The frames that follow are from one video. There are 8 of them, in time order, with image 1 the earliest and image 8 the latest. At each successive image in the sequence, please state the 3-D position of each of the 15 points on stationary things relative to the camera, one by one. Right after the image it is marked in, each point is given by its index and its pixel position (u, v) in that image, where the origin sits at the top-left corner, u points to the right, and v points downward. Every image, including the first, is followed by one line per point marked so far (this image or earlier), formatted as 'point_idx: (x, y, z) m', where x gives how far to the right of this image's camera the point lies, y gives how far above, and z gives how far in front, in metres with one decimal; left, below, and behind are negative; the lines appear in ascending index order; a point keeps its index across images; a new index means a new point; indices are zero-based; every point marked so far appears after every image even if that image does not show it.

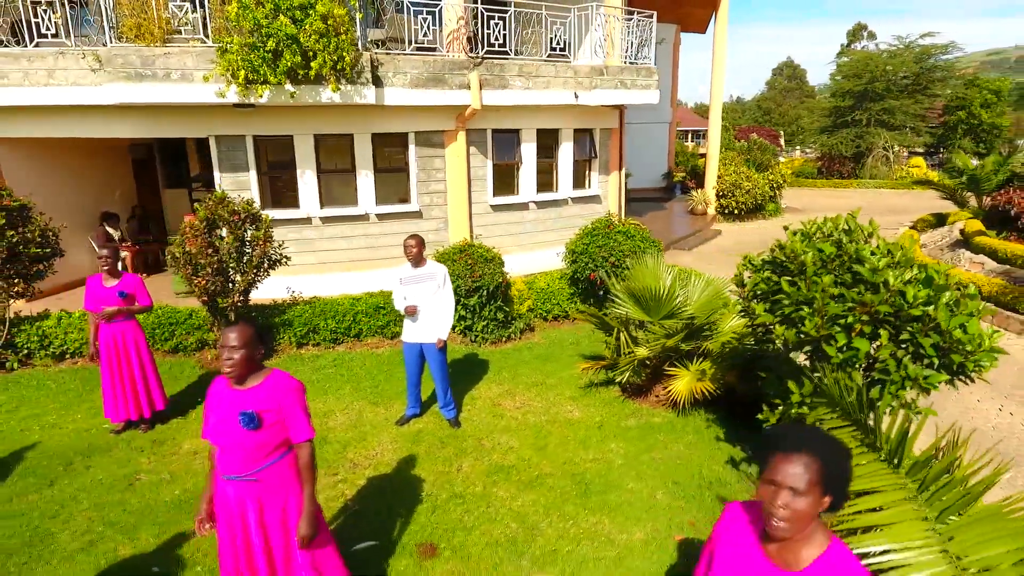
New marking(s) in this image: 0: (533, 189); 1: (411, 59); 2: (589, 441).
0: (+0.4, +2.0, +12.4) m
1: (-1.7, +3.7, +10.1) m
2: (+0.7, -1.4, +5.6) m
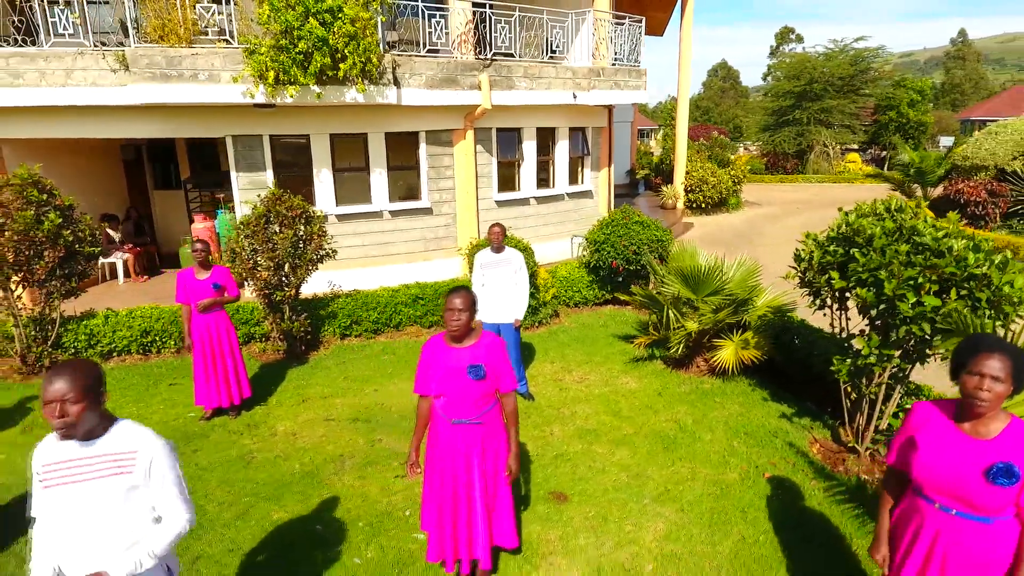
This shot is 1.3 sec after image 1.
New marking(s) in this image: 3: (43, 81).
0: (+0.5, +2.1, +13.0) m
1: (-1.5, +3.8, +10.5) m
2: (+1.4, -1.2, +6.2) m
3: (-6.9, +3.0, +9.1) m
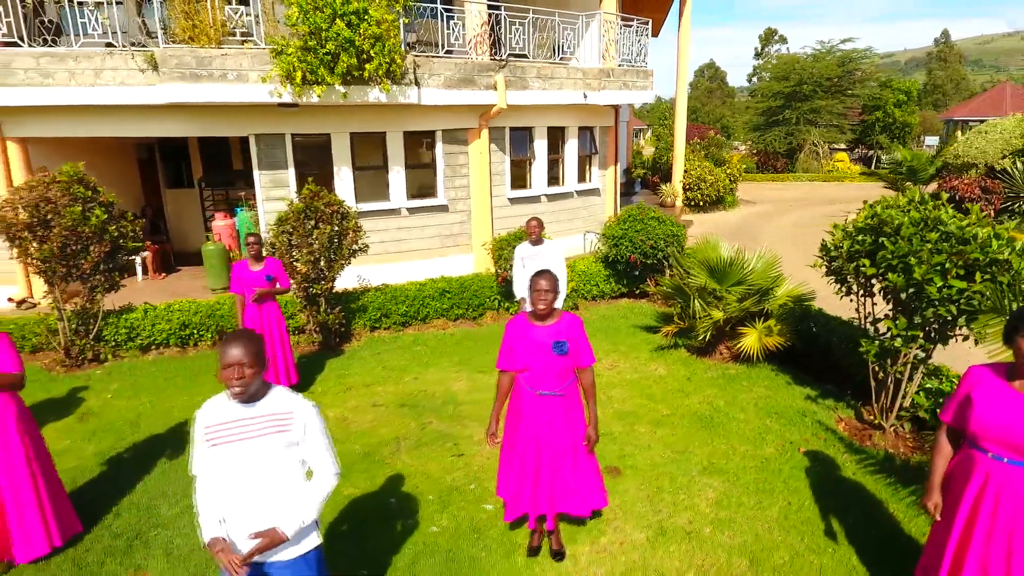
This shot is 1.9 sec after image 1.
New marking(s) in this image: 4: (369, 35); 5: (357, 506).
0: (+0.7, +2.2, +13.3) m
1: (-1.2, +3.9, +10.8) m
2: (+1.8, -1.1, +6.6) m
3: (-6.6, +3.1, +9.2) m
4: (-2.2, +3.8, +9.4) m
5: (-1.2, -1.6, +4.7) m
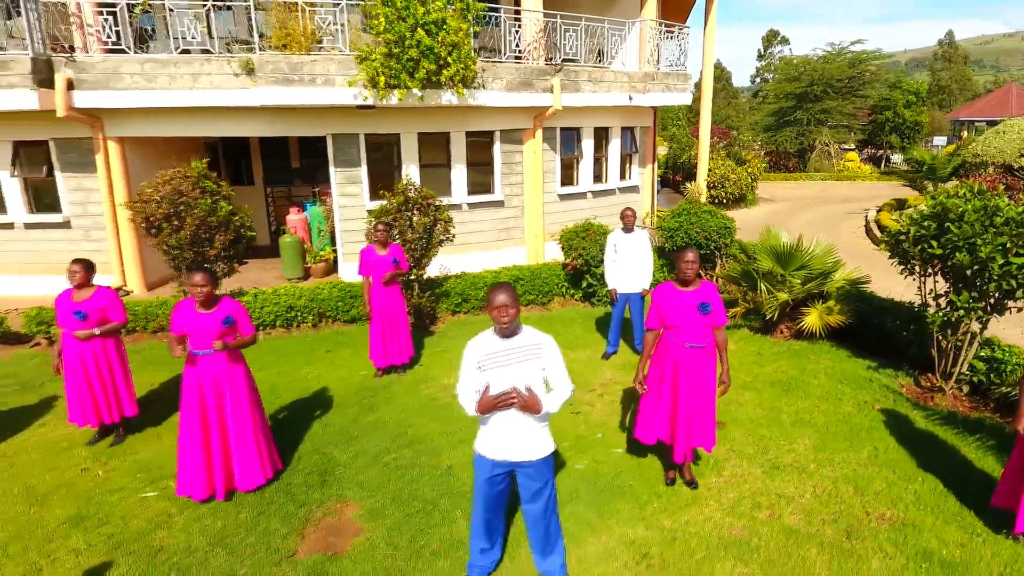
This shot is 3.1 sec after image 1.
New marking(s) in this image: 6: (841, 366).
0: (+1.8, +2.4, +14.1) m
1: (-0.1, +4.1, +11.6) m
2: (+2.9, -0.9, +7.3) m
3: (-5.5, +3.3, +10.0) m
4: (-1.1, +4.0, +10.2) m
5: (-0.1, -1.4, +5.4) m
6: (+3.8, -0.9, +7.1) m
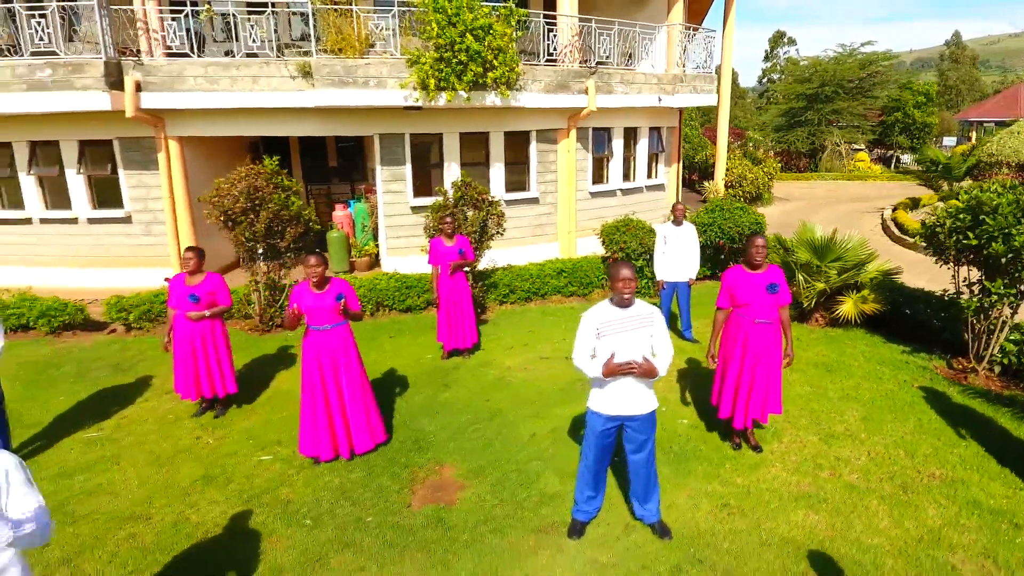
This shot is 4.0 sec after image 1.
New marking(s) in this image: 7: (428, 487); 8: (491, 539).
0: (+2.5, +2.6, +14.6) m
1: (+0.6, +4.3, +12.1) m
2: (+3.6, -0.7, +7.9) m
3: (-4.7, +3.4, +10.6) m
4: (-0.3, +4.2, +10.8) m
5: (+0.6, -1.3, +6.0) m
6: (+4.5, -0.8, +7.7) m
7: (-0.7, -1.6, +5.1) m
8: (-0.1, -1.7, +4.3) m
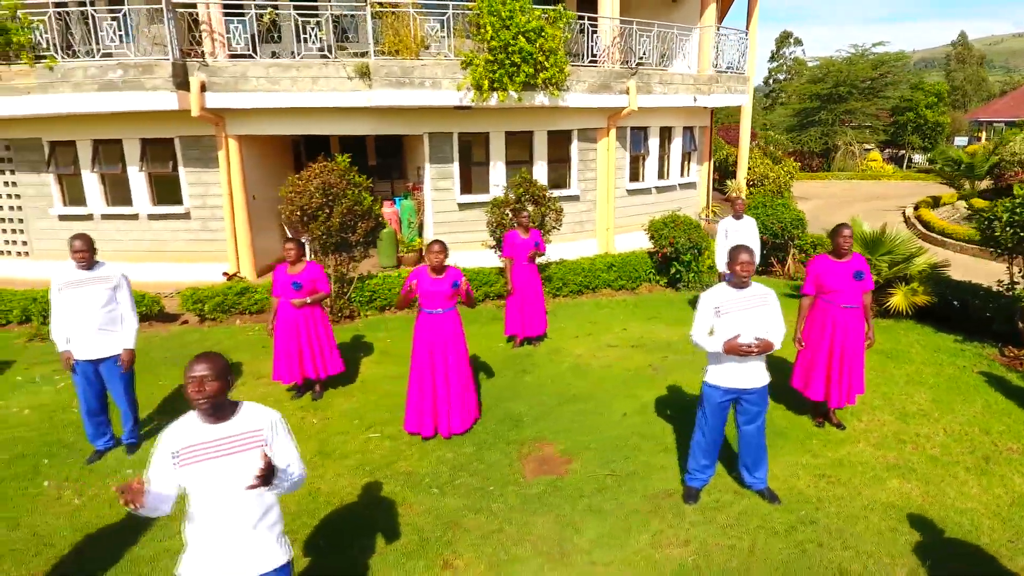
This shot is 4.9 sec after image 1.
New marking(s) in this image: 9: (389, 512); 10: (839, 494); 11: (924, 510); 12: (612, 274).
0: (+3.4, +2.7, +15.0) m
1: (+1.5, +4.4, +12.5) m
2: (+4.5, -0.6, +8.2) m
3: (-3.8, +3.5, +11.0) m
4: (+0.6, +4.3, +11.1) m
5: (+1.5, -1.2, +6.3) m
6: (+5.4, -0.7, +8.0) m
7: (+0.2, -1.5, +5.4) m
8: (+0.7, -1.6, +4.7) m
9: (-0.9, -1.7, +4.7) m
10: (+2.4, -1.5, +4.7) m
11: (+2.9, -1.6, +4.4) m
12: (+1.8, +0.3, +10.9) m
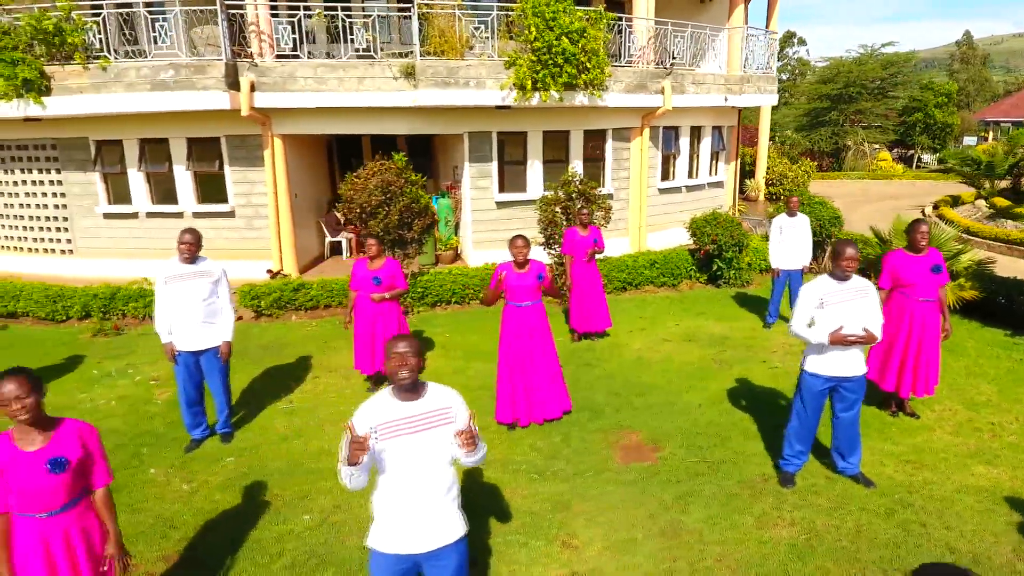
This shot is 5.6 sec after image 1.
0: (+4.2, +2.7, +15.2) m
1: (+2.3, +4.4, +12.7) m
2: (+5.3, -0.6, +8.4) m
3: (-3.1, +3.6, +11.1) m
4: (+1.3, +4.3, +11.3) m
5: (+2.3, -1.1, +6.5) m
6: (+6.2, -0.6, +8.2) m
7: (+1.0, -1.4, +5.6) m
8: (+1.5, -1.6, +4.9) m
9: (-0.1, -1.6, +4.9) m
10: (+3.2, -1.5, +4.8) m
11: (+3.7, -1.5, +4.6) m
12: (+2.5, +0.3, +11.0) m
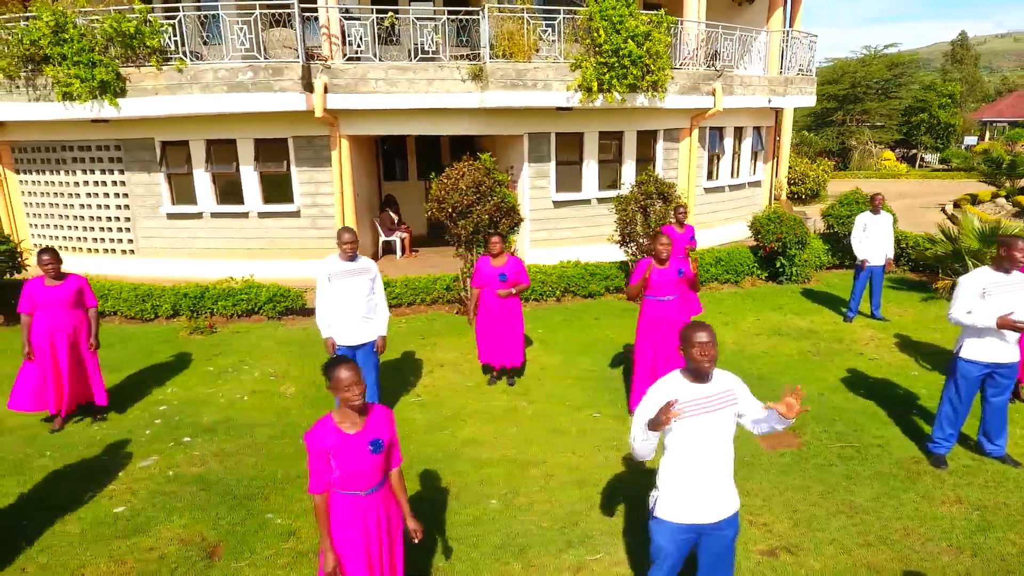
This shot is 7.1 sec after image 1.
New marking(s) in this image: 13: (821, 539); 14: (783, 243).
0: (+5.4, +2.8, +15.5) m
1: (+3.5, +4.5, +13.0) m
2: (+6.6, -0.5, +8.8) m
3: (-1.8, +3.6, +11.3) m
4: (+2.6, +4.4, +11.6) m
5: (+3.6, -1.0, +6.8) m
6: (+7.5, -0.5, +8.6) m
7: (+2.4, -1.4, +5.9) m
8: (+2.9, -1.5, +5.1) m
9: (+1.2, -1.6, +5.1) m
10: (+4.6, -1.4, +5.2) m
11: (+5.1, -1.5, +4.9) m
12: (+3.8, +0.4, +11.3) m
13: (+2.1, -1.7, +4.3) m
14: (+4.8, +0.8, +11.1) m
